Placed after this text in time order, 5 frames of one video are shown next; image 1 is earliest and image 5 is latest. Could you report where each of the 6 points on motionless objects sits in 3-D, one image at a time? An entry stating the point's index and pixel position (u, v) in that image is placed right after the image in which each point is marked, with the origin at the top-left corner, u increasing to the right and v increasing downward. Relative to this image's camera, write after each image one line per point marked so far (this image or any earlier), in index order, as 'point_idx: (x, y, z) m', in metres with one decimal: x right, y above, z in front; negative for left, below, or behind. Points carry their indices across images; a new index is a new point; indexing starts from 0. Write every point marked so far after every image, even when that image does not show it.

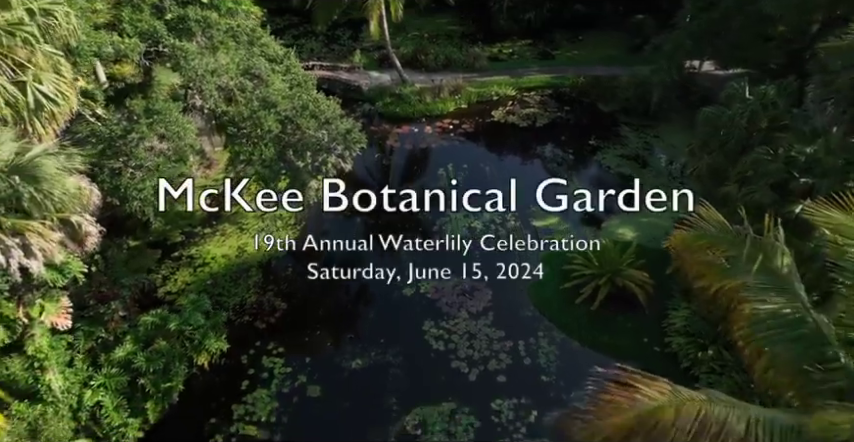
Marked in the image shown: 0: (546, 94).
0: (+3.0, +3.2, +16.2) m
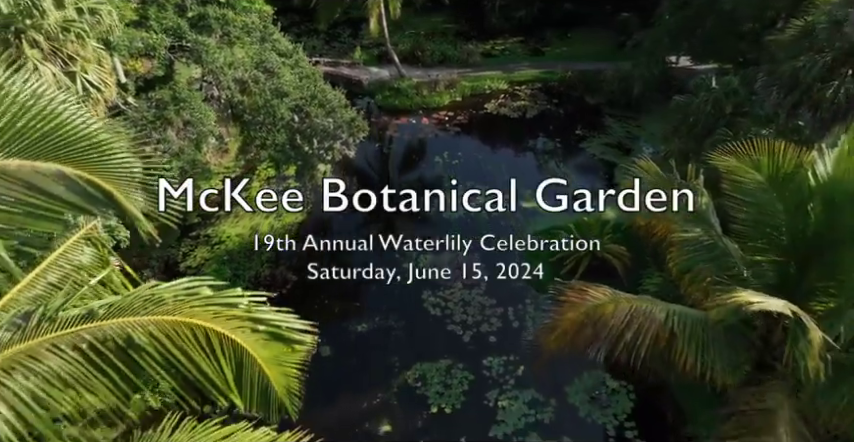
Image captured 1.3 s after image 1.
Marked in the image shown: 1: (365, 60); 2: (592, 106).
0: (+2.9, +3.6, +17.4) m
1: (-1.8, +4.5, +18.2) m
2: (+4.2, +3.0, +16.6) m
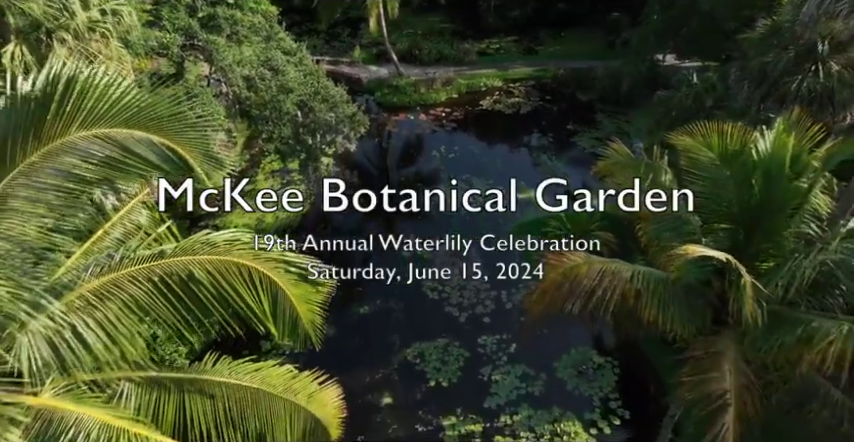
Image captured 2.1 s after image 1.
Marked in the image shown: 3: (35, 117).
0: (+2.8, +3.8, +18.1) m
1: (-1.8, +4.7, +18.9) m
2: (+4.2, +3.2, +17.3) m
3: (-1.7, +0.5, +3.0) m
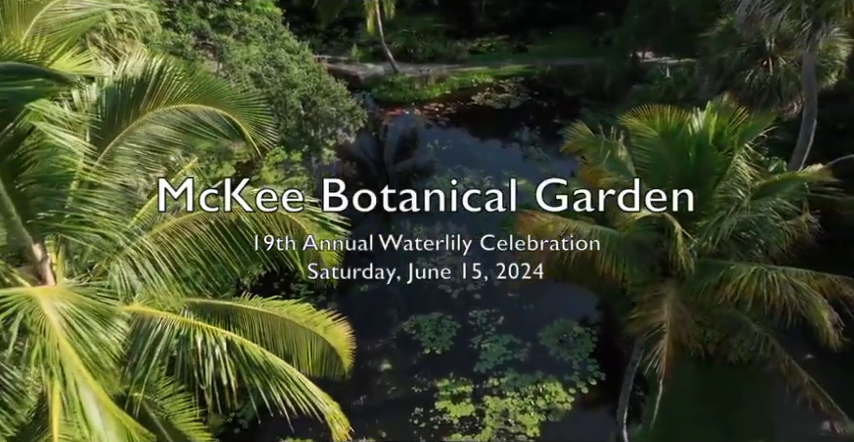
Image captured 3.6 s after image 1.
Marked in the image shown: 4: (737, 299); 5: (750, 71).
0: (+2.7, +4.1, +19.1) m
1: (-2.0, +5.0, +19.9) m
2: (+4.0, +3.5, +18.4) m
3: (-1.8, +0.8, +4.0) m
4: (+2.7, -0.7, +5.6) m
5: (+4.7, +2.2, +9.4) m
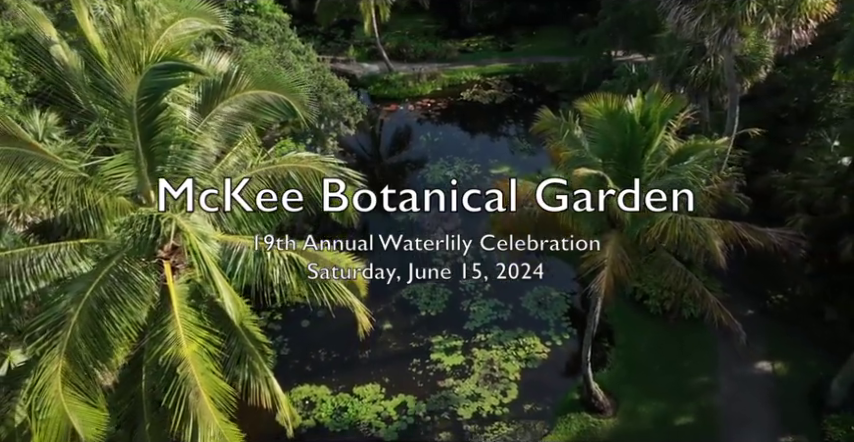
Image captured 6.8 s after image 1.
0: (+2.4, +4.6, +20.8) m
1: (-2.3, +5.5, +21.6) m
2: (+3.8, +4.0, +20.1) m
3: (-1.8, +1.2, +5.7) m
4: (+2.6, -0.2, +7.3) m
5: (+4.6, +2.6, +11.1) m
